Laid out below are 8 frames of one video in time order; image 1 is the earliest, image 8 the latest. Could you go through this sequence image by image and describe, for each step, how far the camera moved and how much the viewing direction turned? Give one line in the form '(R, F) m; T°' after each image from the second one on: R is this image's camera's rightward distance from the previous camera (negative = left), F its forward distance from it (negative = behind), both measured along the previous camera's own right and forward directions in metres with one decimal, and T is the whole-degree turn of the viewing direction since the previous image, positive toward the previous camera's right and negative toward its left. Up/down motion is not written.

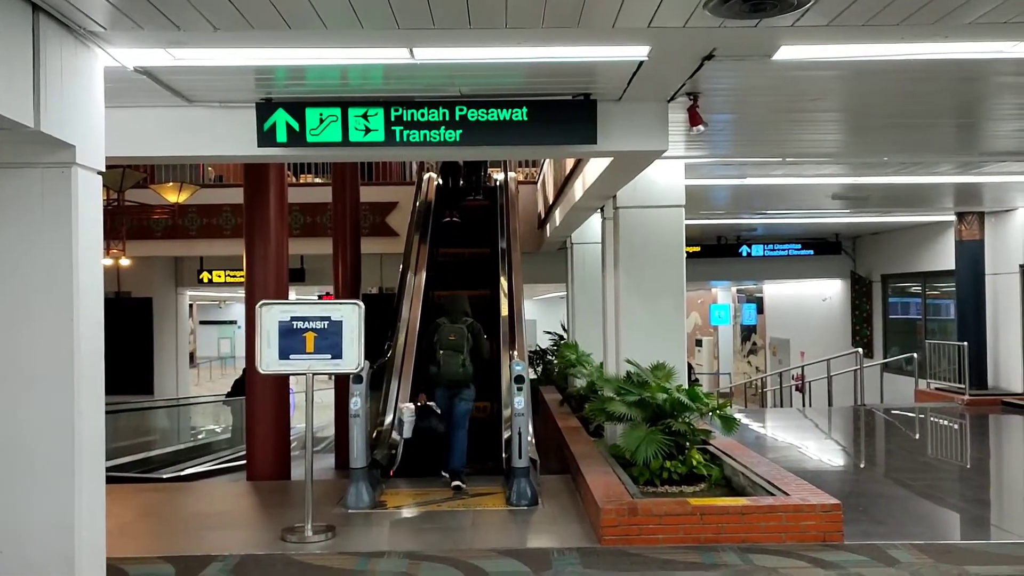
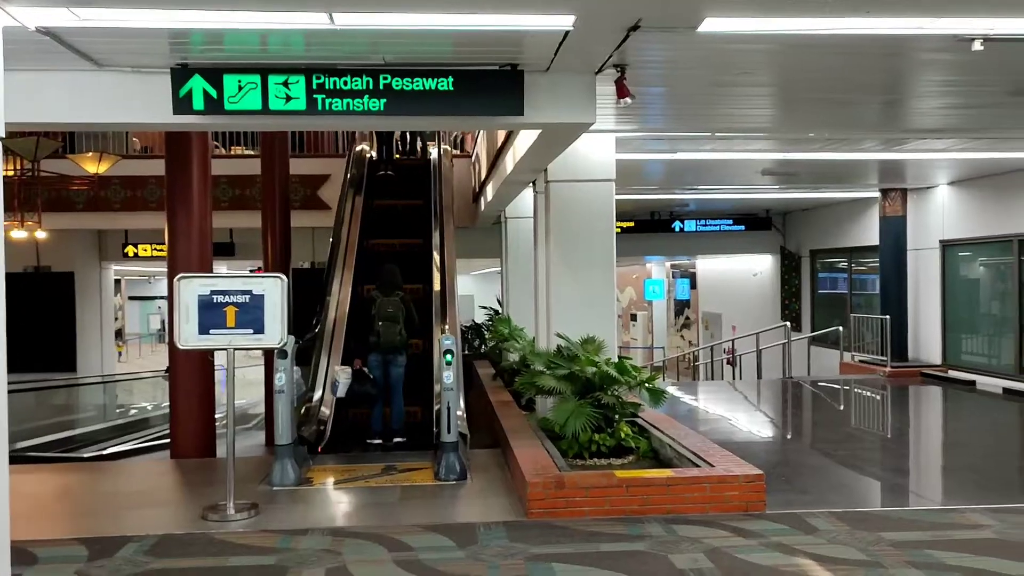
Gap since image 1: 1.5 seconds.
(+0.1, 0.0) m; +4°
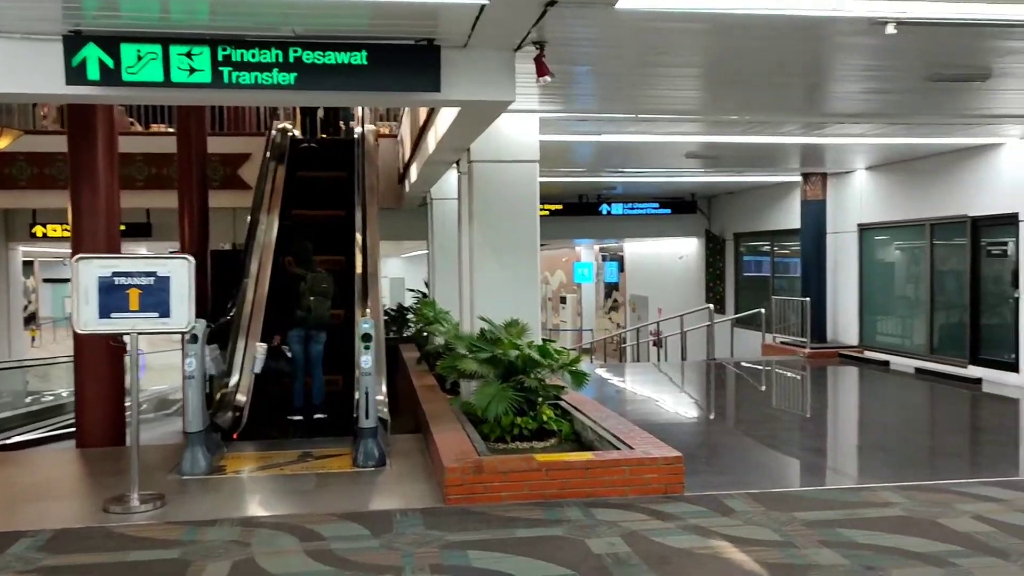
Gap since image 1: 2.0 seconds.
(+0.1, +0.1) m; +4°
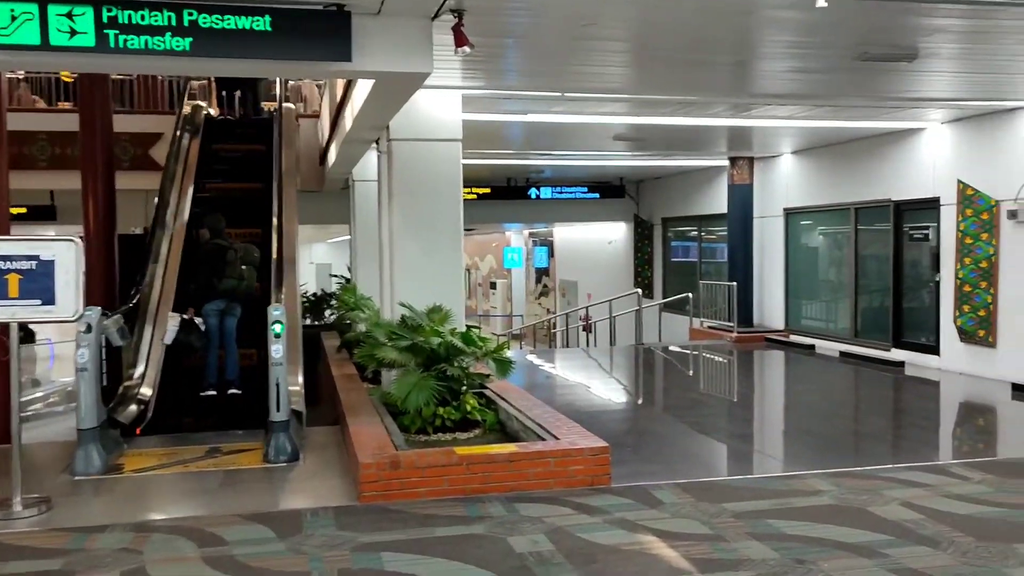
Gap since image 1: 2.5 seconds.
(+0.1, +0.2) m; +4°
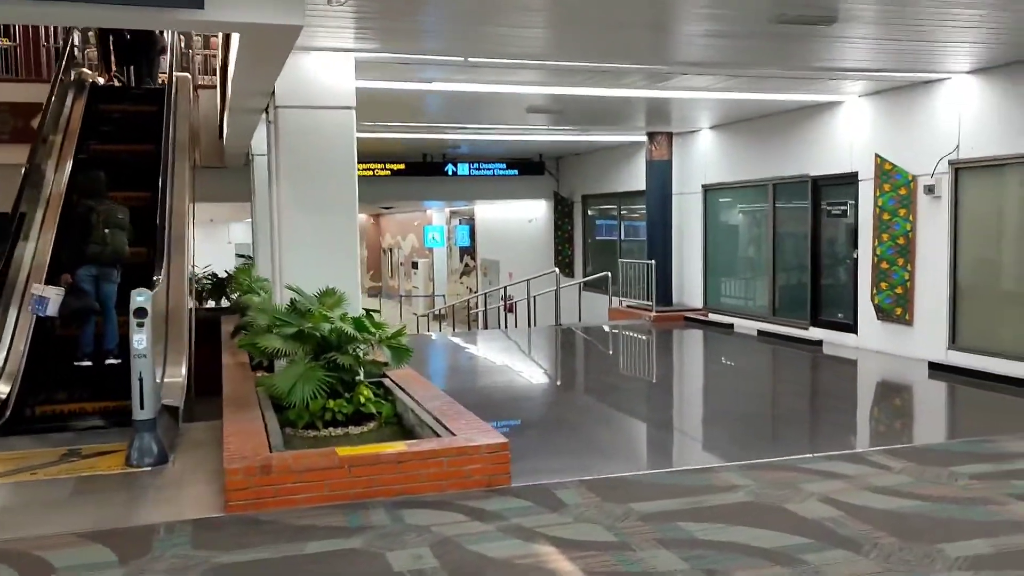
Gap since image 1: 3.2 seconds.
(+0.2, +0.4) m; +5°
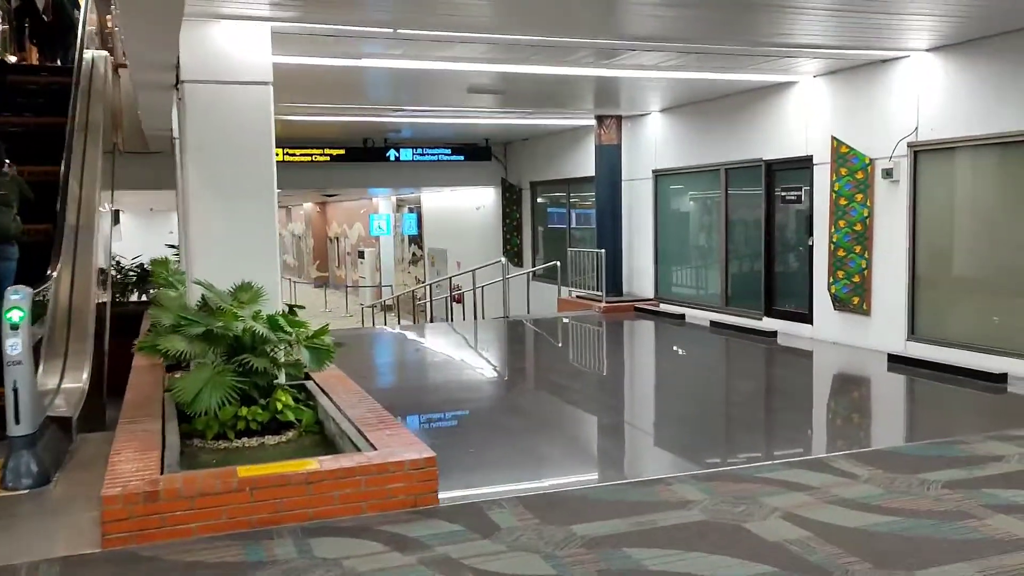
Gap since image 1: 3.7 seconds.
(+0.1, +0.5) m; +3°
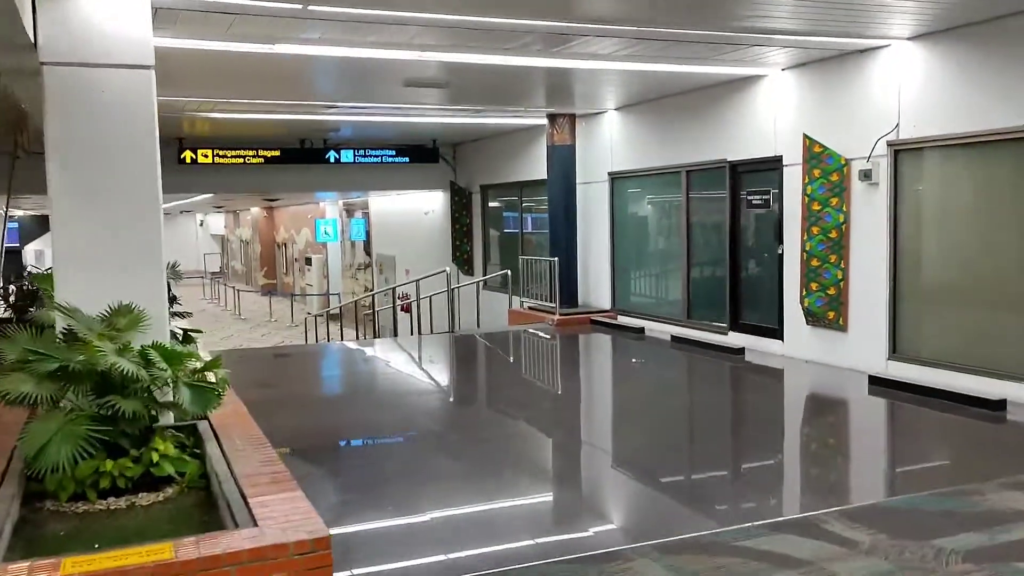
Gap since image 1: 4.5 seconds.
(+0.1, +0.8) m; +3°
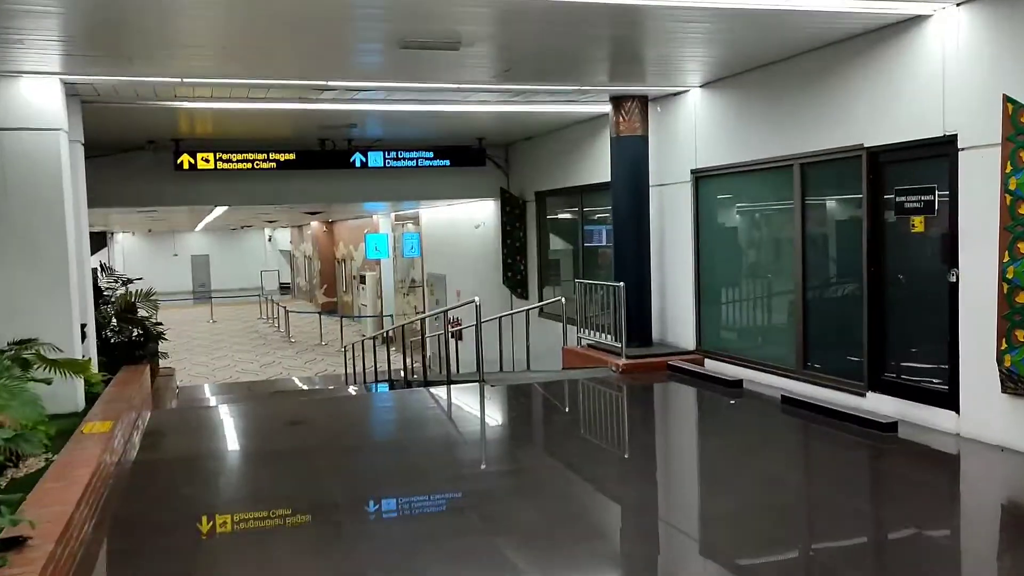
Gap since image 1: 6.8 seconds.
(+0.2, +2.2) m; -5°
